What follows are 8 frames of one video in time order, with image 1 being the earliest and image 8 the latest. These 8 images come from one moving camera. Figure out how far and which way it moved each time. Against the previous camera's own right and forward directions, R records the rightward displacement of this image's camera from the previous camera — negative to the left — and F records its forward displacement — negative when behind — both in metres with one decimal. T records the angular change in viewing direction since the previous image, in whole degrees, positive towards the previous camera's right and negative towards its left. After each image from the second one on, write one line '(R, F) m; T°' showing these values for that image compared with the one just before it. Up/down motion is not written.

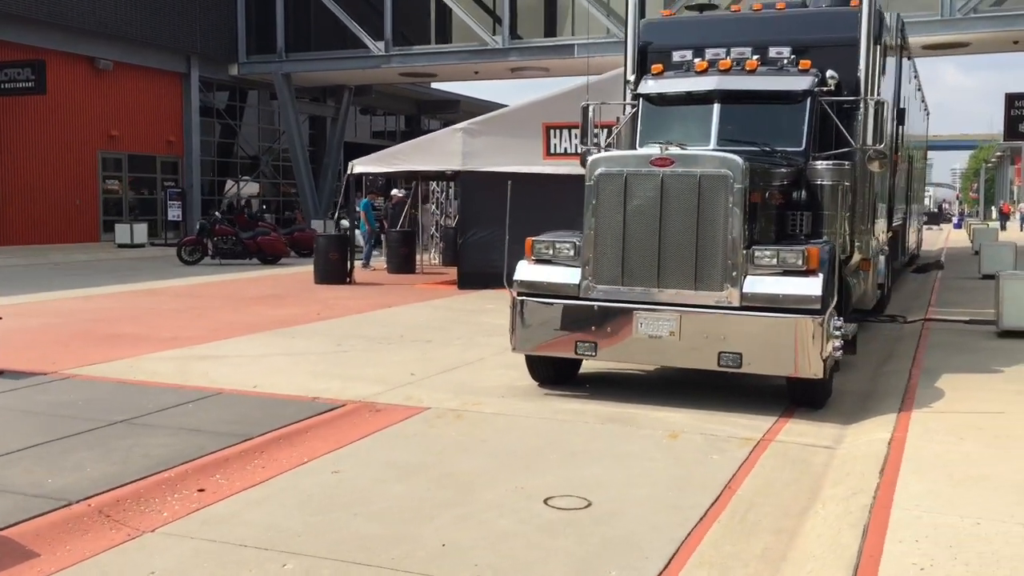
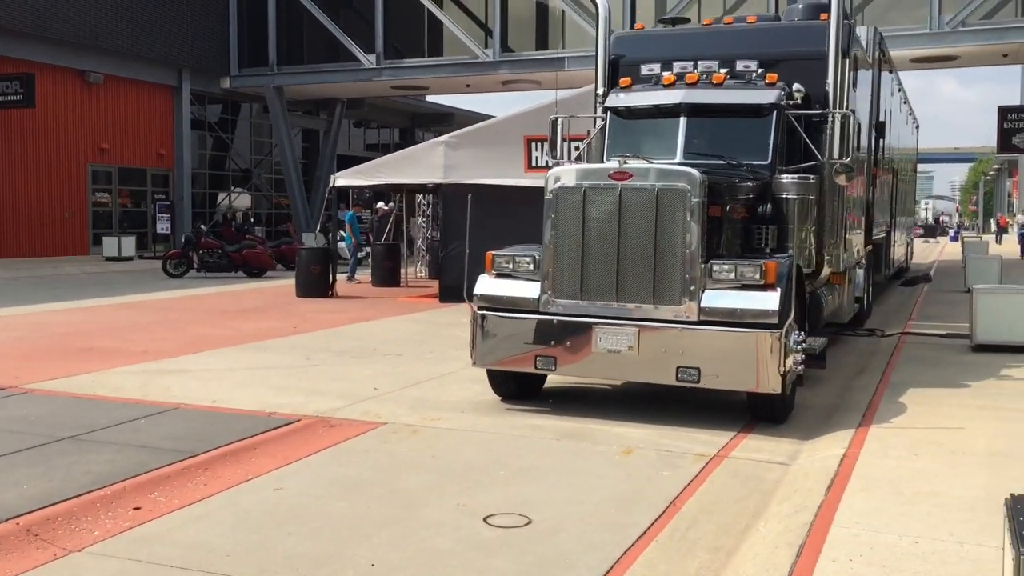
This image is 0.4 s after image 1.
(+0.3, +0.1) m; 0°
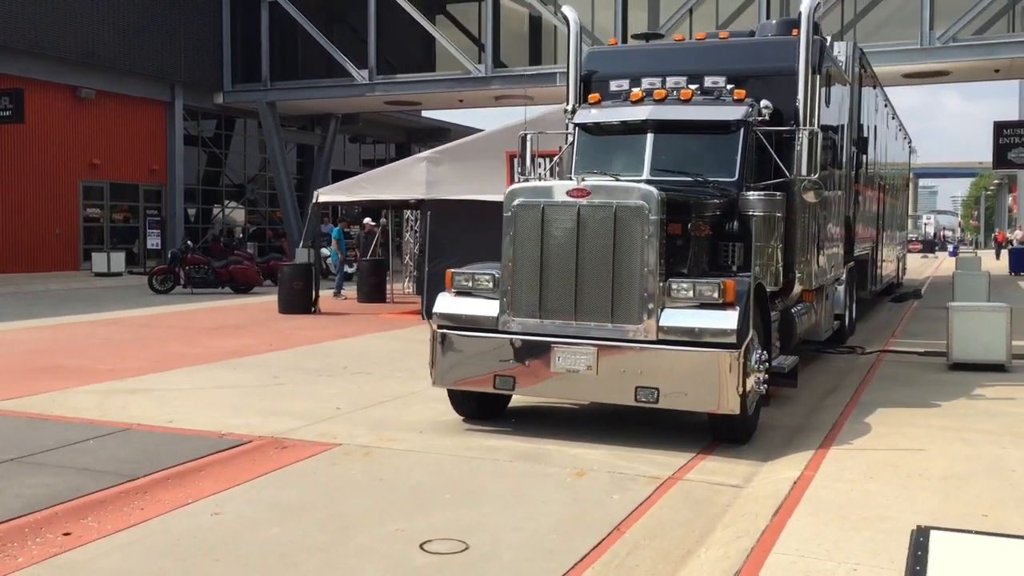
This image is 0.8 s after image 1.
(+0.3, +0.1) m; 0°
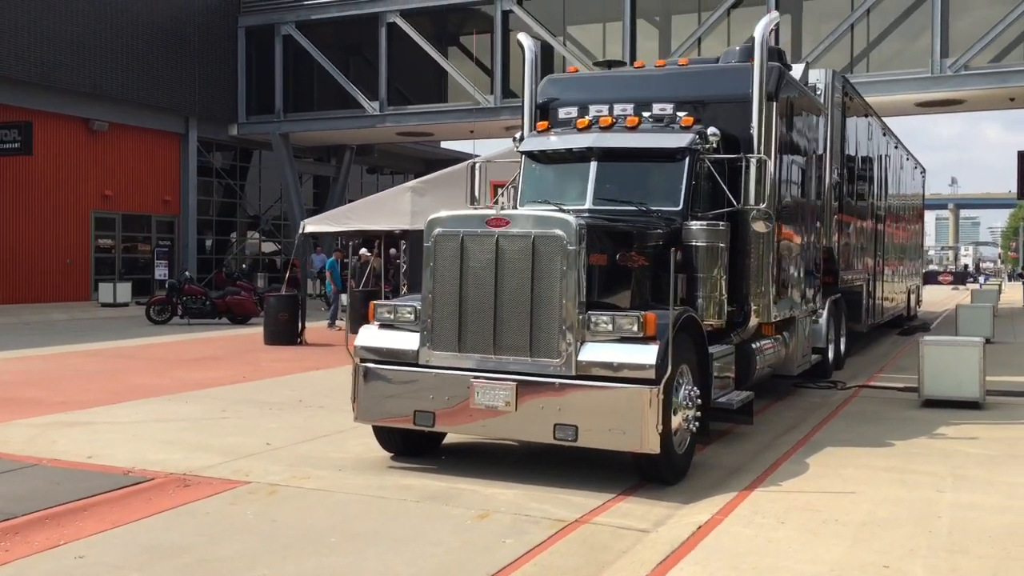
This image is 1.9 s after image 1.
(+0.8, +0.3) m; -2°
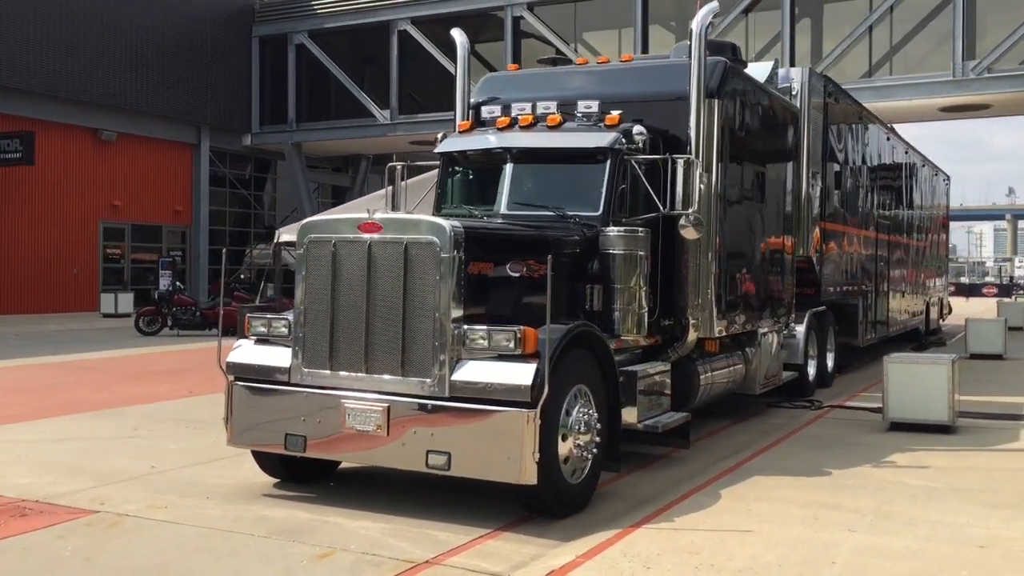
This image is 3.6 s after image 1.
(+1.0, +0.6) m; -3°
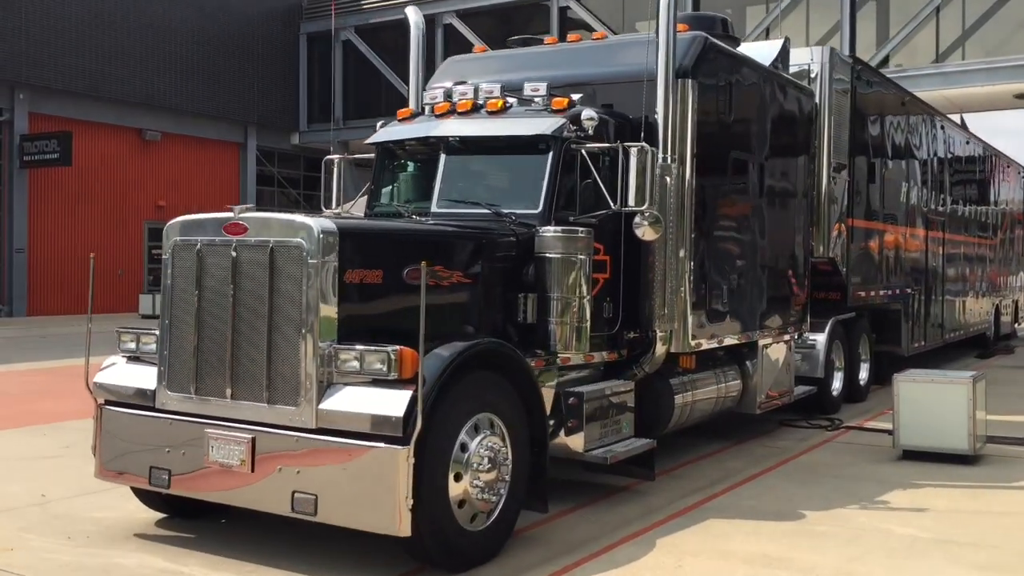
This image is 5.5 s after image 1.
(+0.9, +1.0) m; -4°
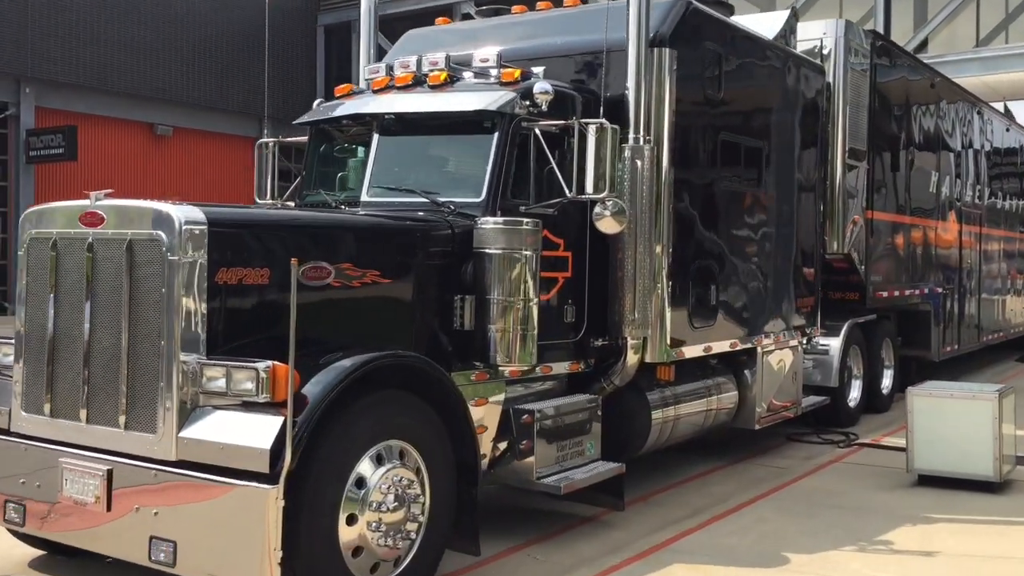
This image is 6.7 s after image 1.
(+0.5, +0.9) m; -2°
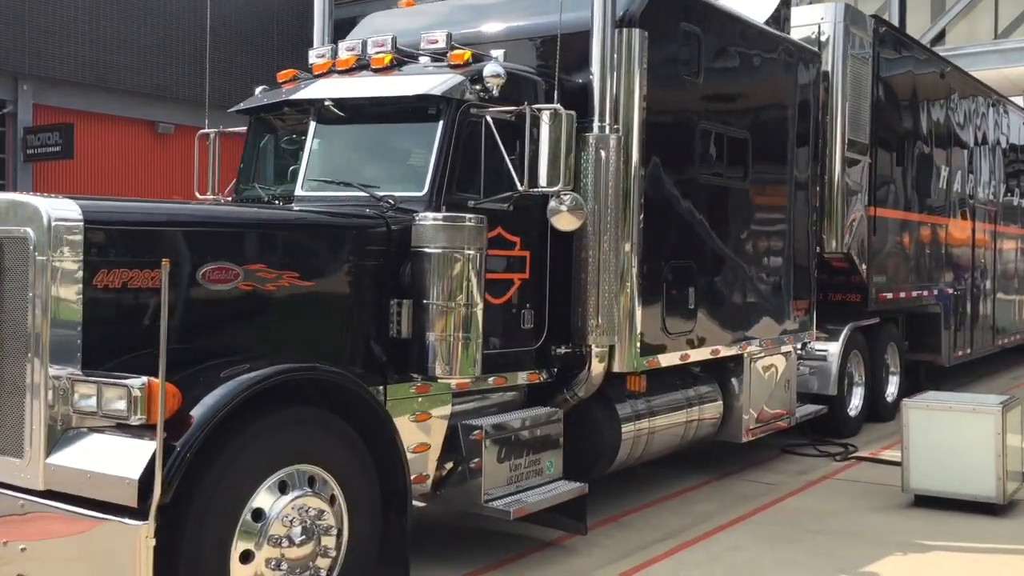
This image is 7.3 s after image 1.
(+0.4, +0.5) m; -1°
